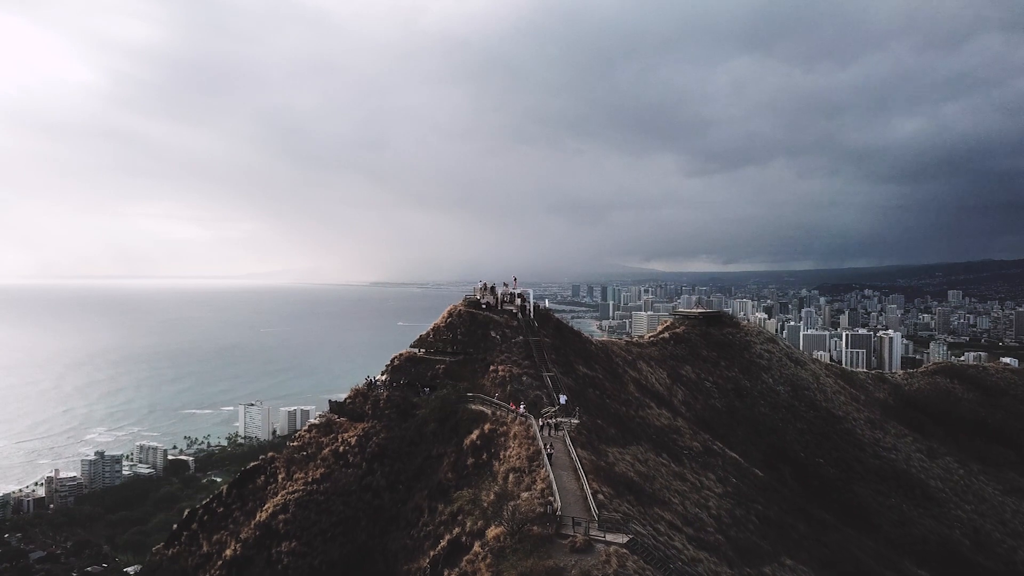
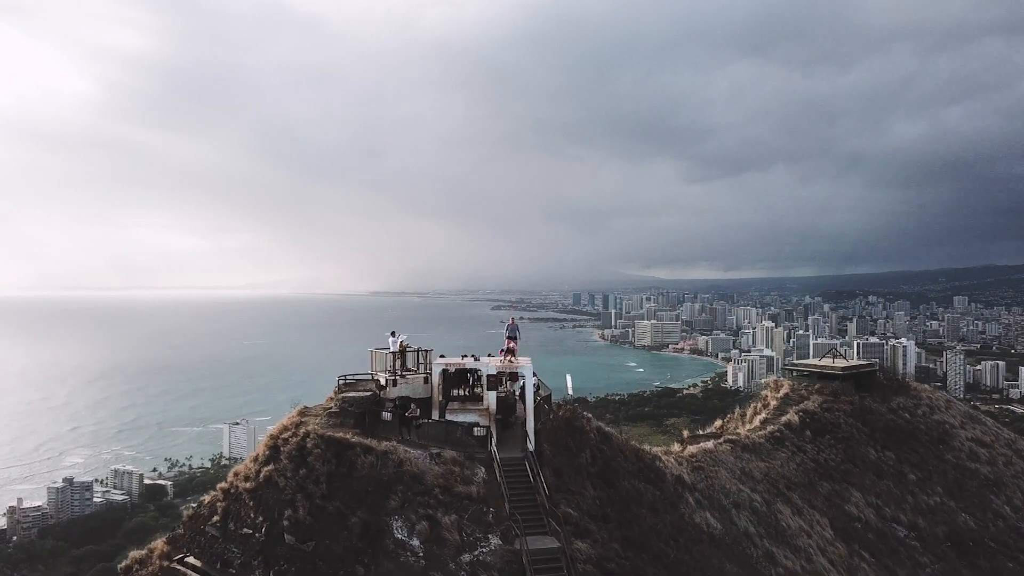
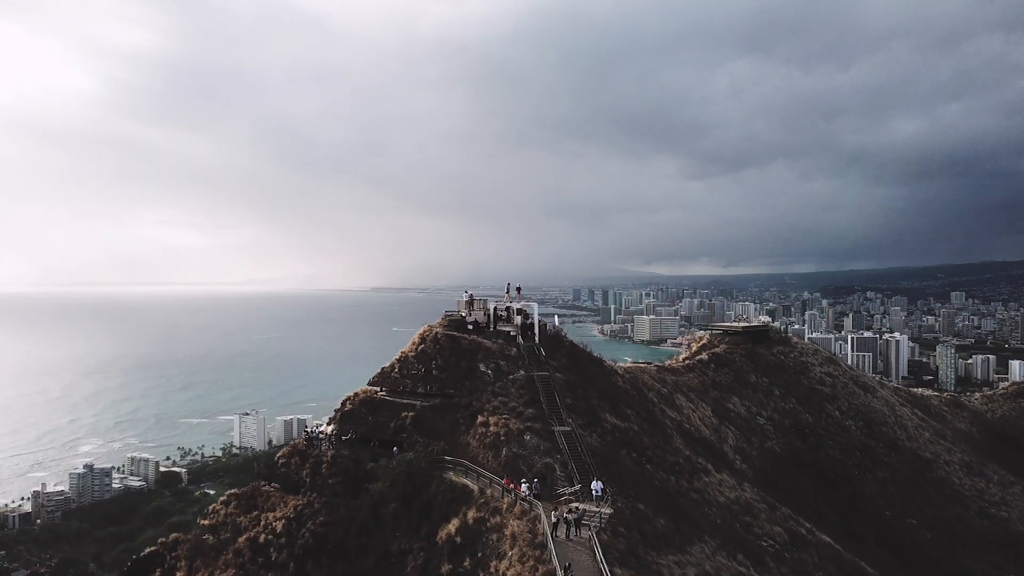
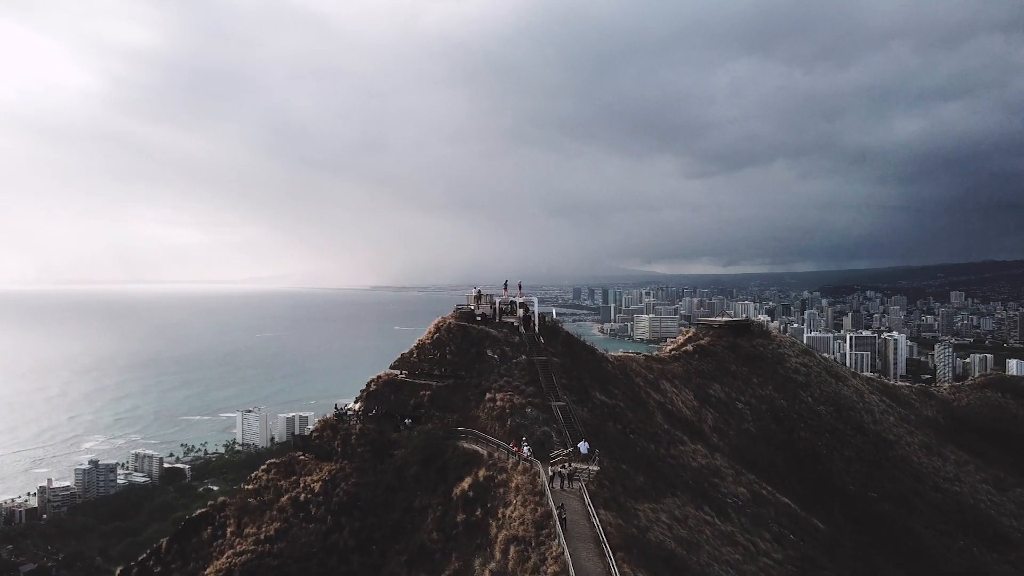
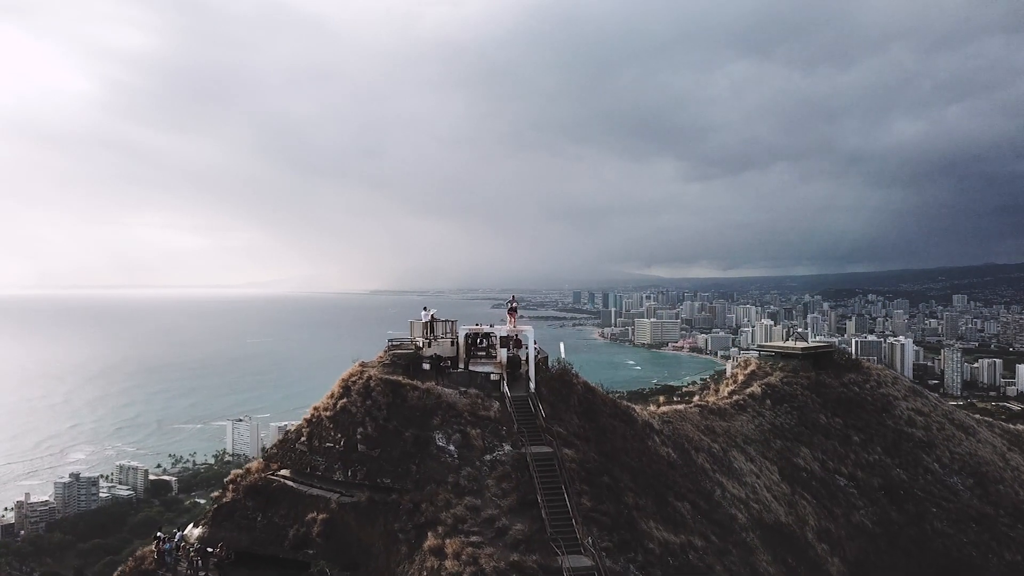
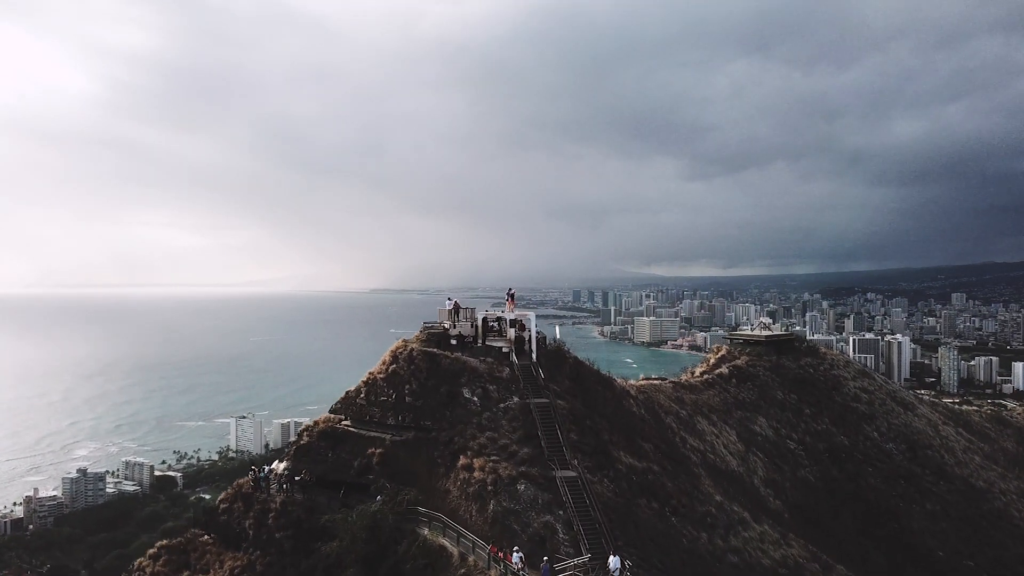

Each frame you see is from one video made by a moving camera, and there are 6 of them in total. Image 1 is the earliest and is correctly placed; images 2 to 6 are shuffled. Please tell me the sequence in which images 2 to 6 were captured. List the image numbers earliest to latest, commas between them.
4, 3, 6, 5, 2
